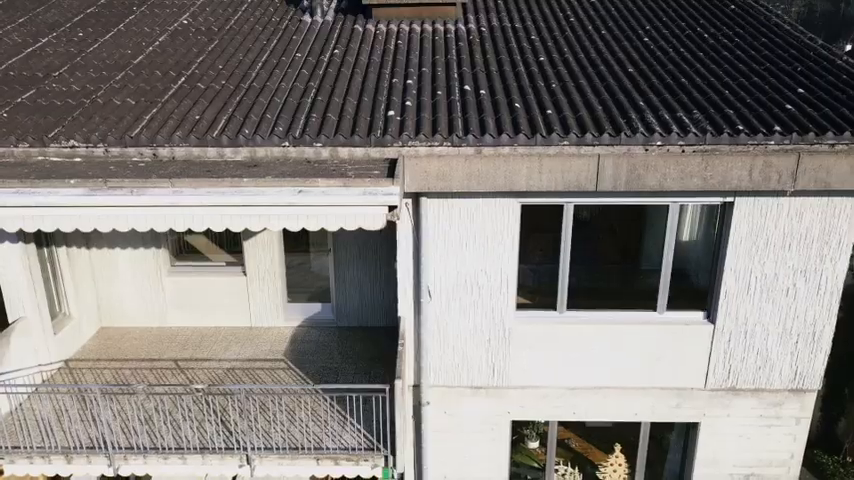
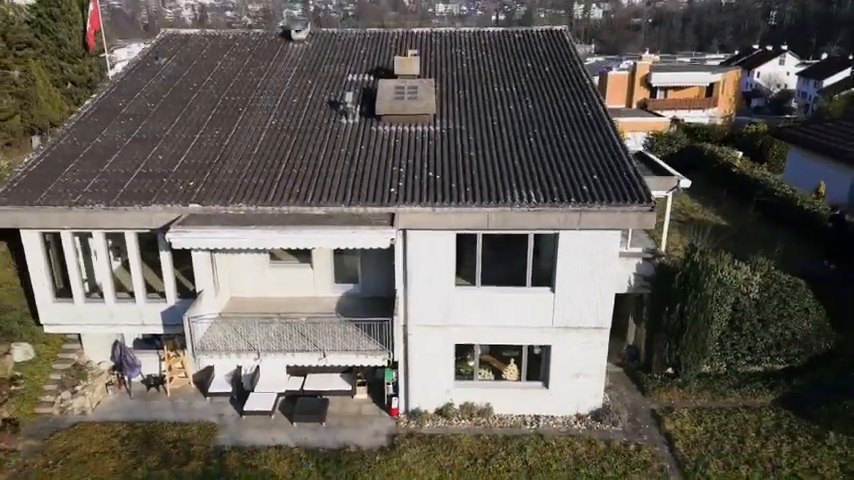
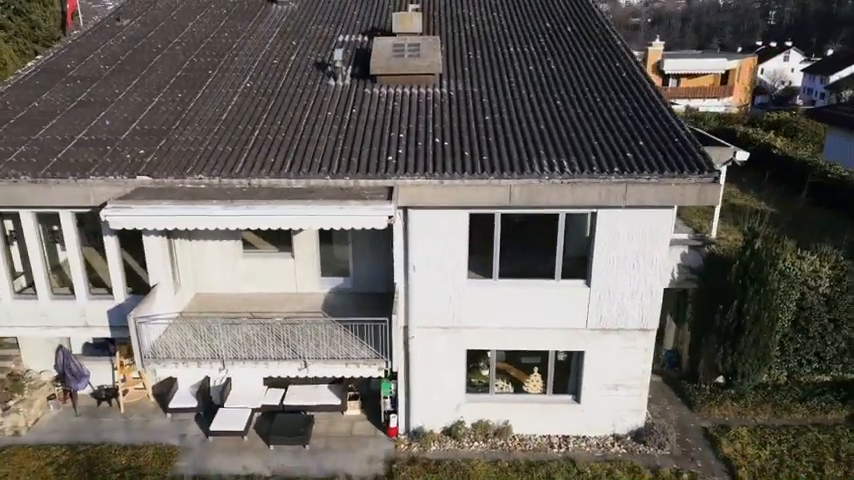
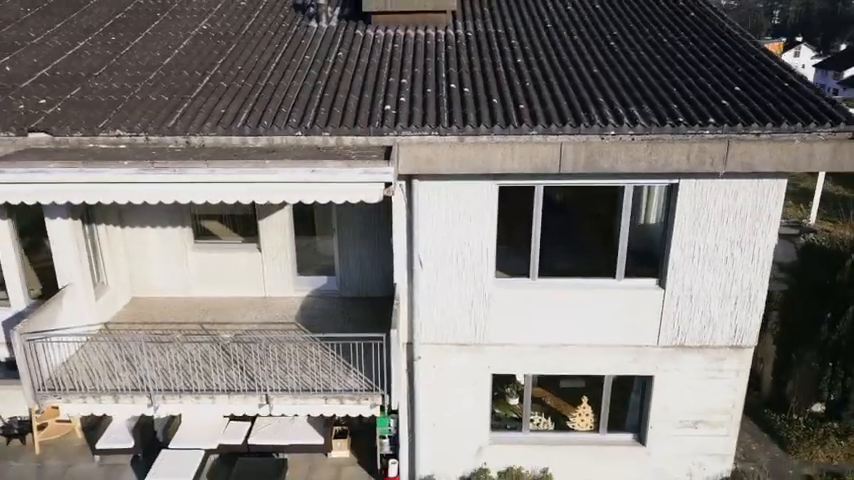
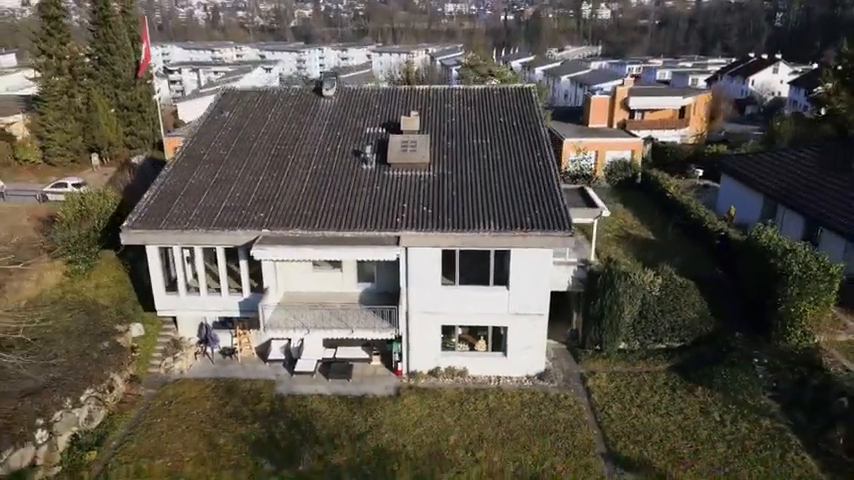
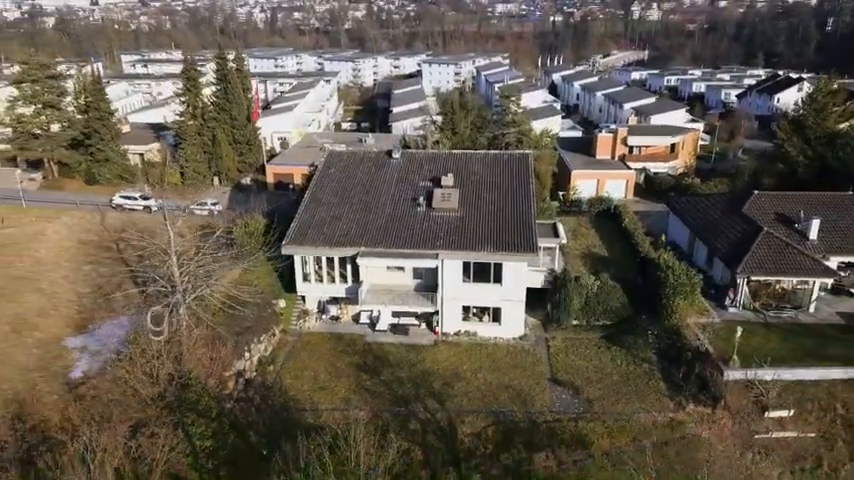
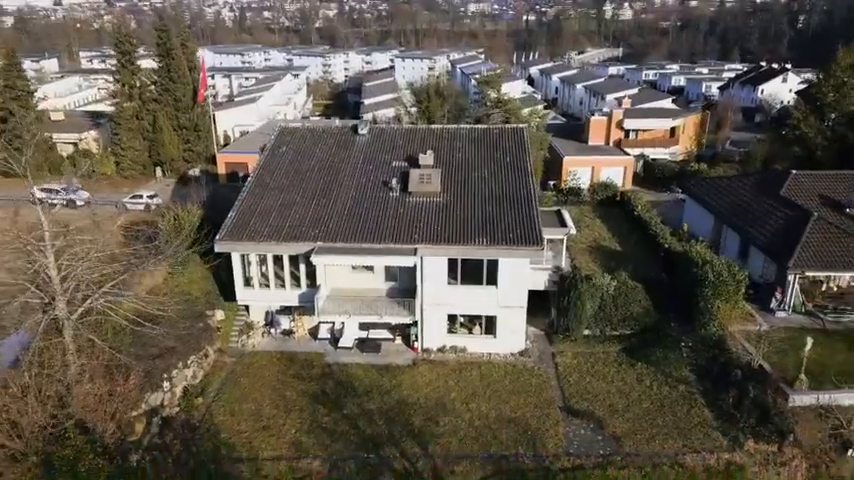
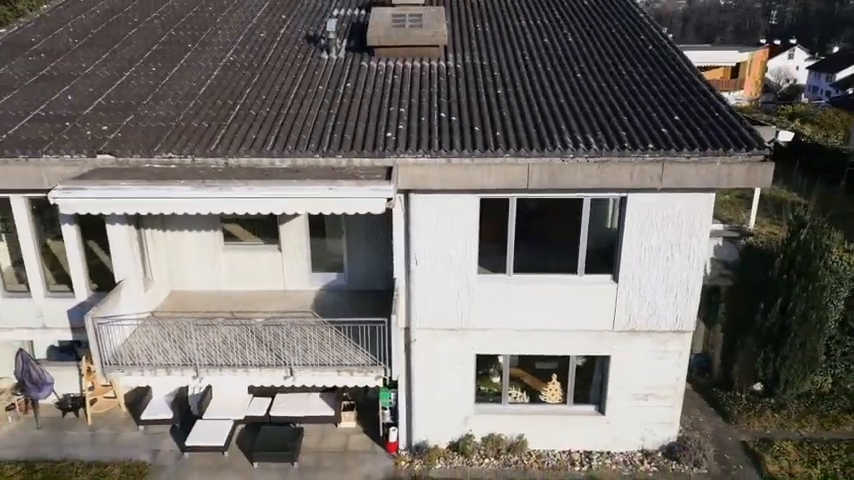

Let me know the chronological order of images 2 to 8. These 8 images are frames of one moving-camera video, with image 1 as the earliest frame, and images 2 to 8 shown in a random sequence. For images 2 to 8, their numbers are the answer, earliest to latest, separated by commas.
4, 8, 3, 2, 5, 7, 6
